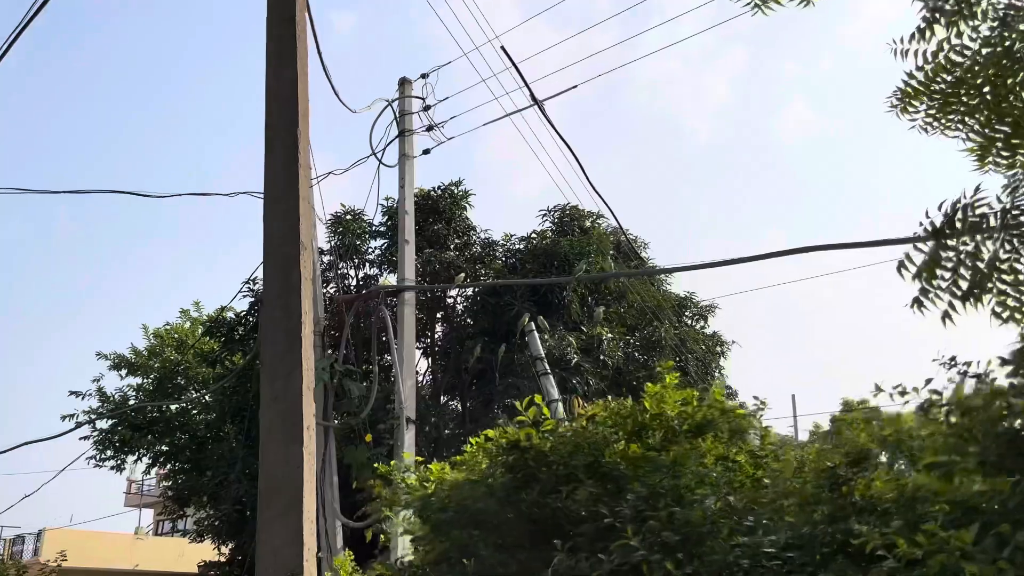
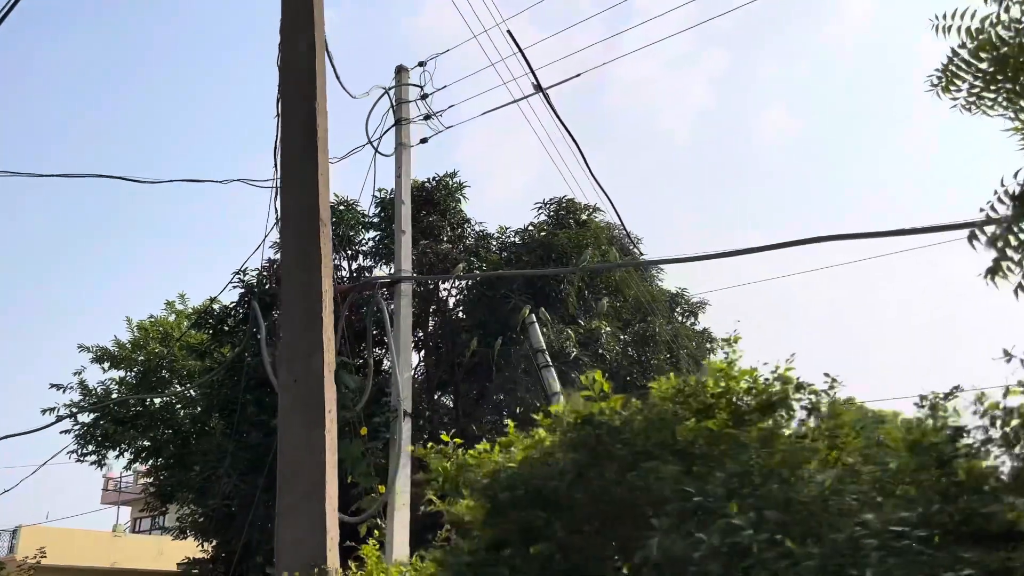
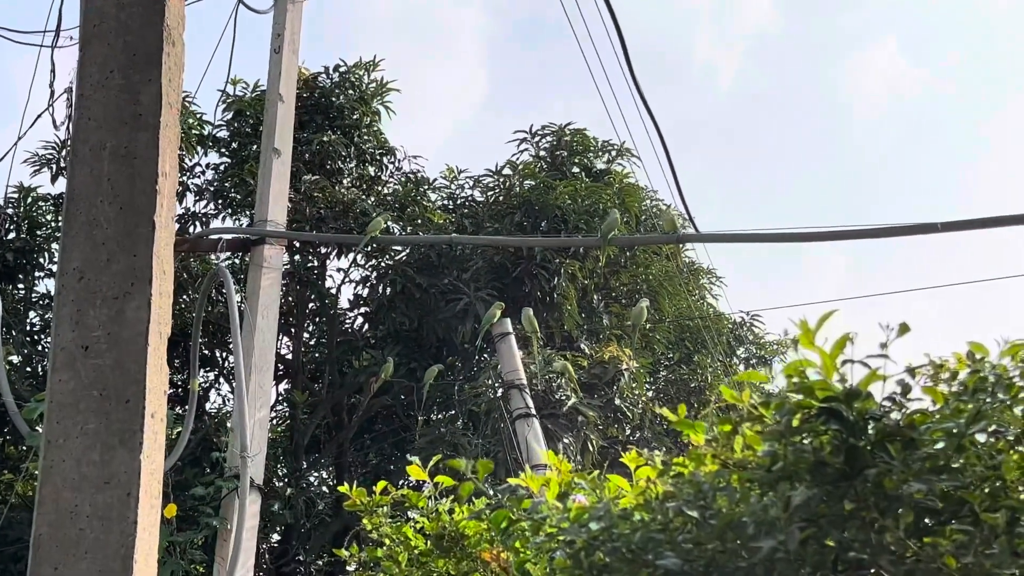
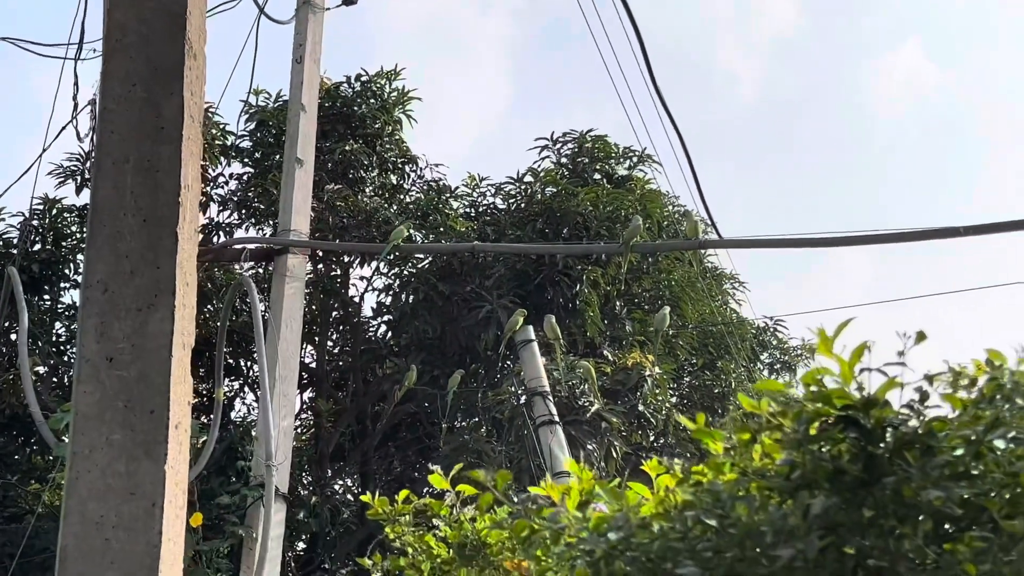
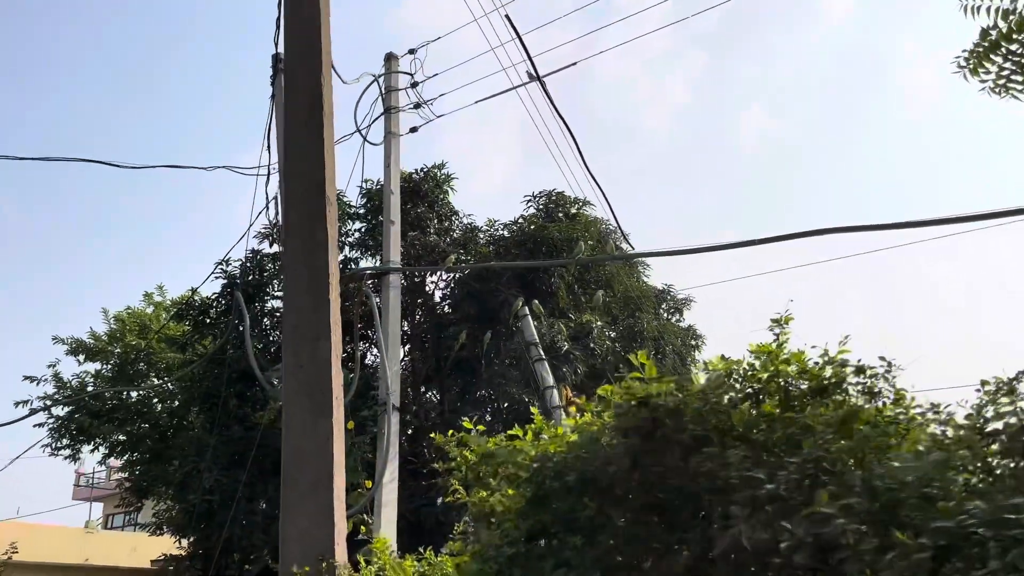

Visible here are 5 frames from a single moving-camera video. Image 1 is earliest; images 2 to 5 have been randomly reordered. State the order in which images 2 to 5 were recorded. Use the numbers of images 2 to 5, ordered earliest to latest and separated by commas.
2, 5, 4, 3
